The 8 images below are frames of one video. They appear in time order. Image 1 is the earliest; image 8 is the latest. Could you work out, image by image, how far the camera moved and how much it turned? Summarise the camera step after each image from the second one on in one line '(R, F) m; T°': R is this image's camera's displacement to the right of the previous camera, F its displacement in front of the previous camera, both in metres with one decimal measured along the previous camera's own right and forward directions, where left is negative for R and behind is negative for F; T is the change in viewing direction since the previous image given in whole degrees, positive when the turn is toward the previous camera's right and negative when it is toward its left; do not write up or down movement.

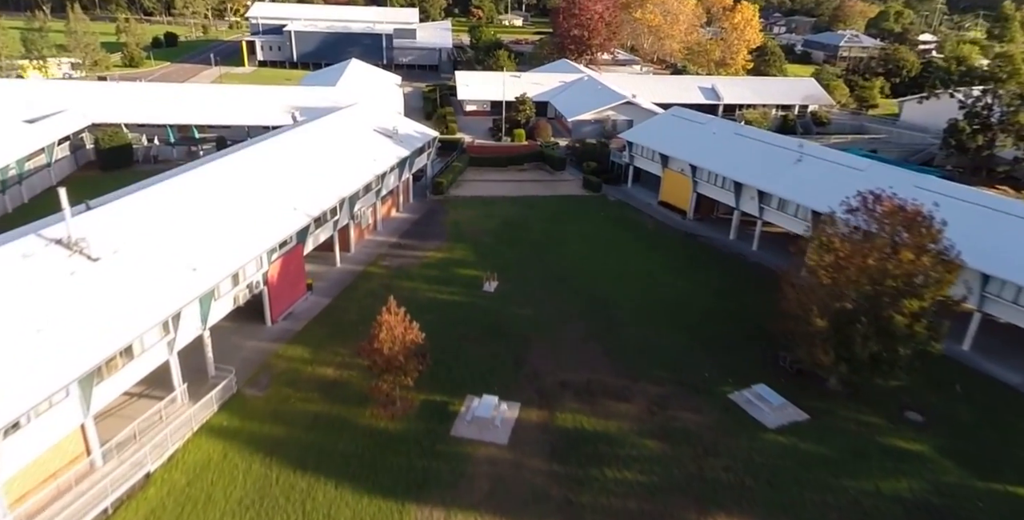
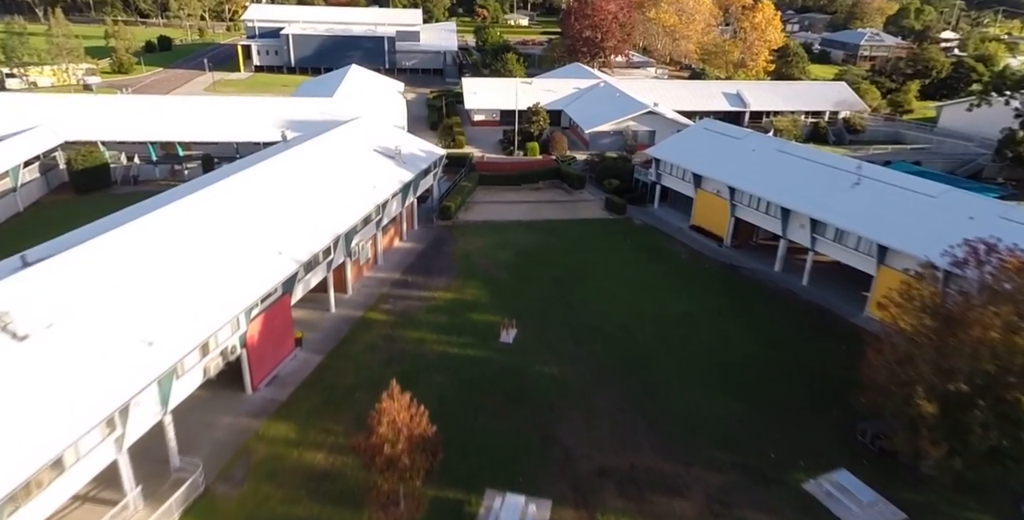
(-0.7, +4.0) m; 0°
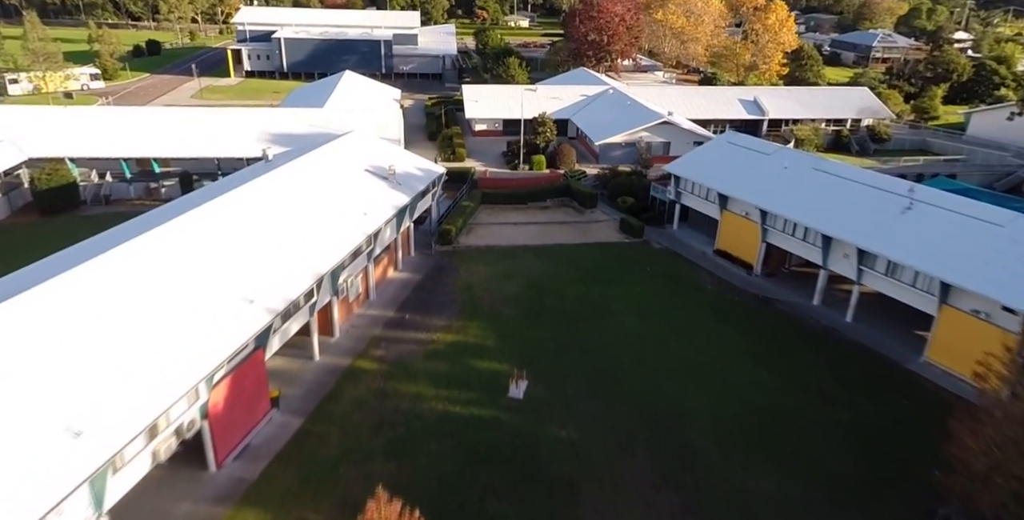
(-0.4, +3.4) m; 0°
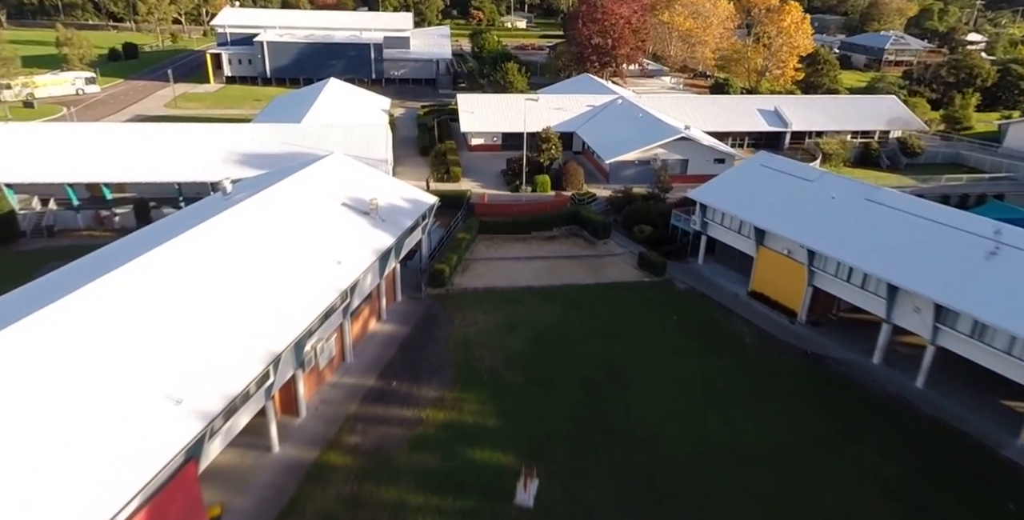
(-0.3, +4.6) m; 0°
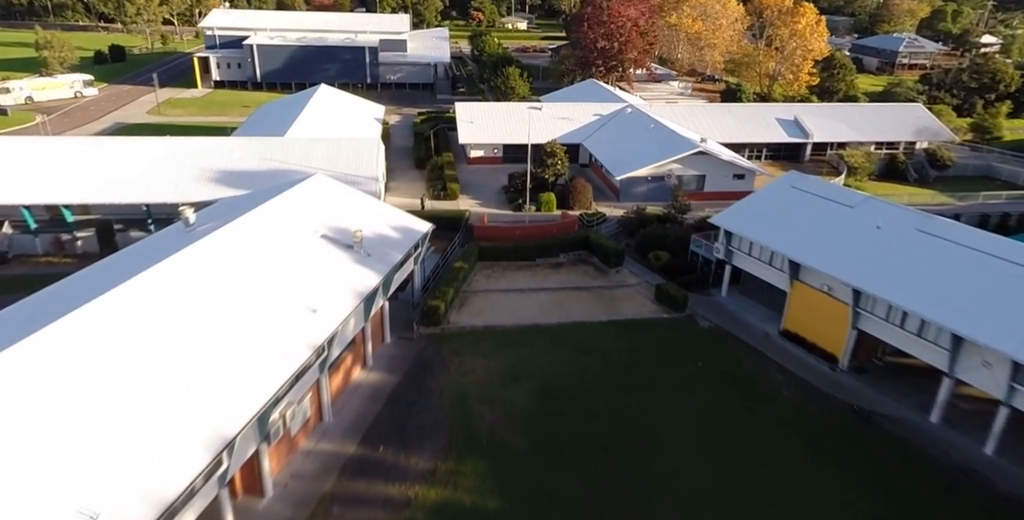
(-0.1, +3.1) m; 0°
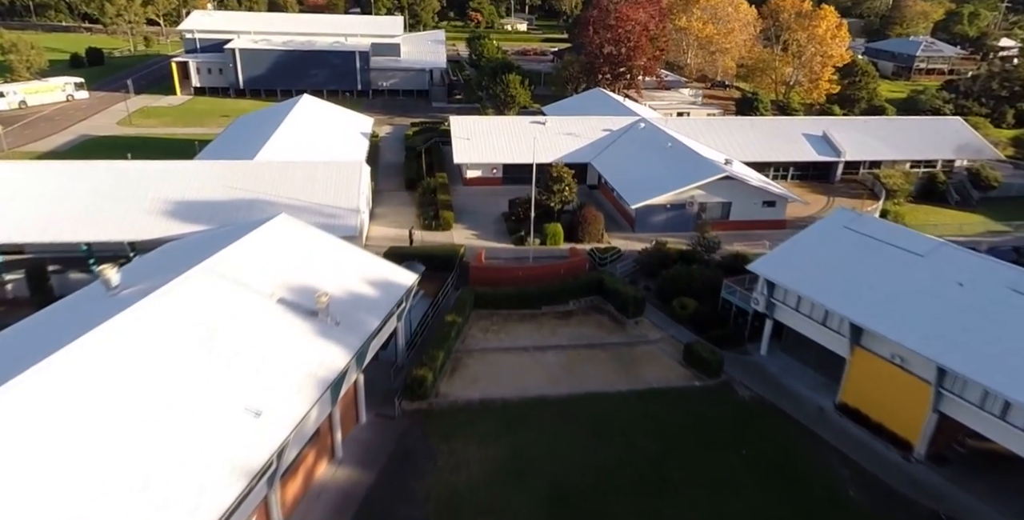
(-0.1, +4.3) m; 0°
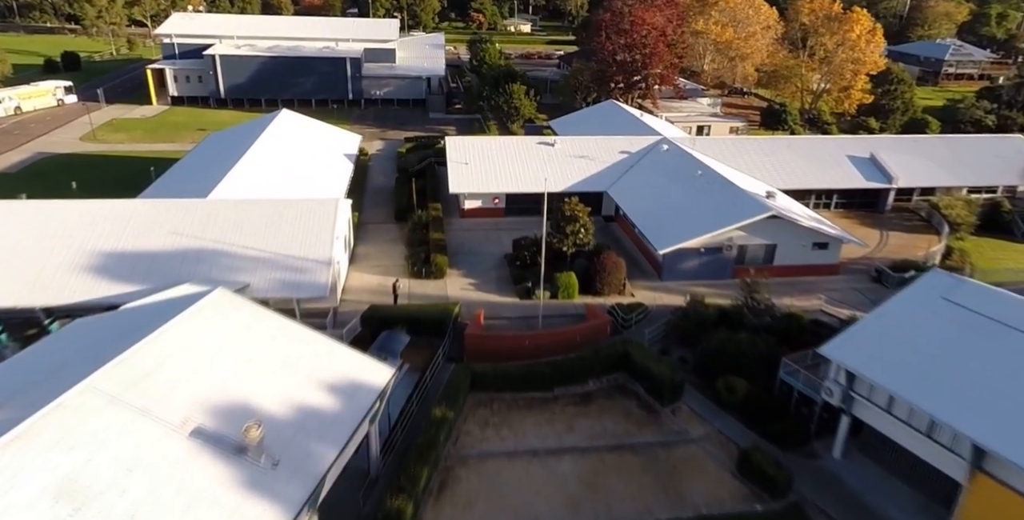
(-0.1, +5.1) m; 0°
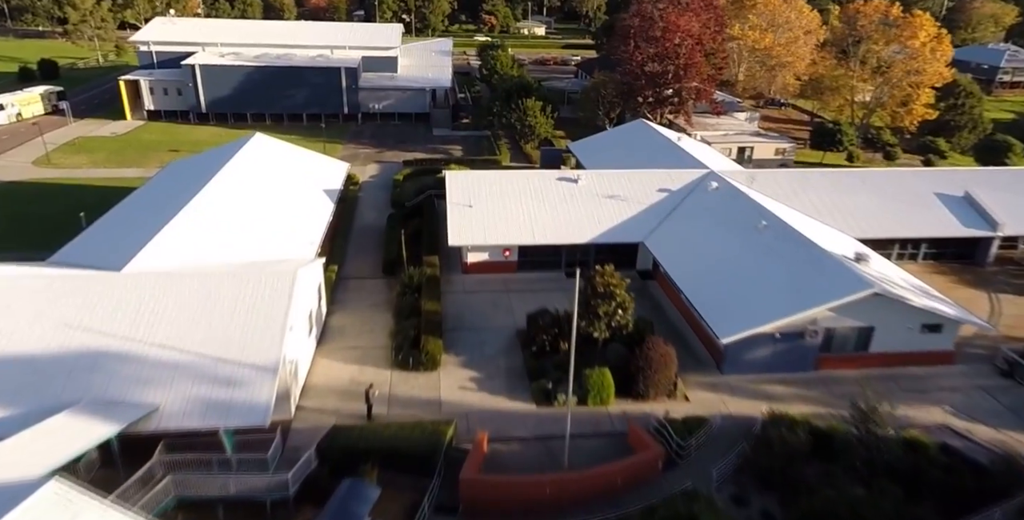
(-0.1, +6.5) m; -1°
